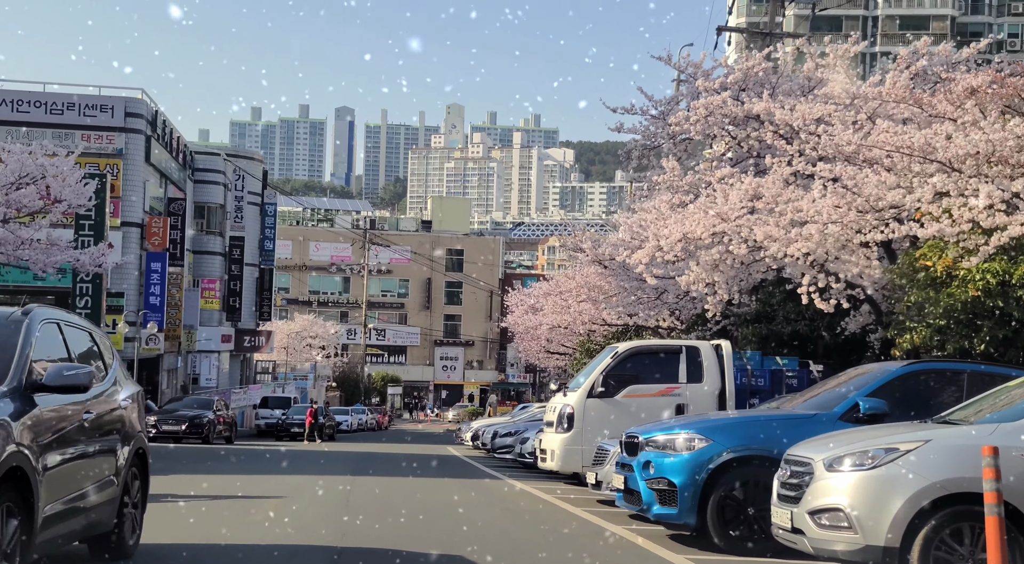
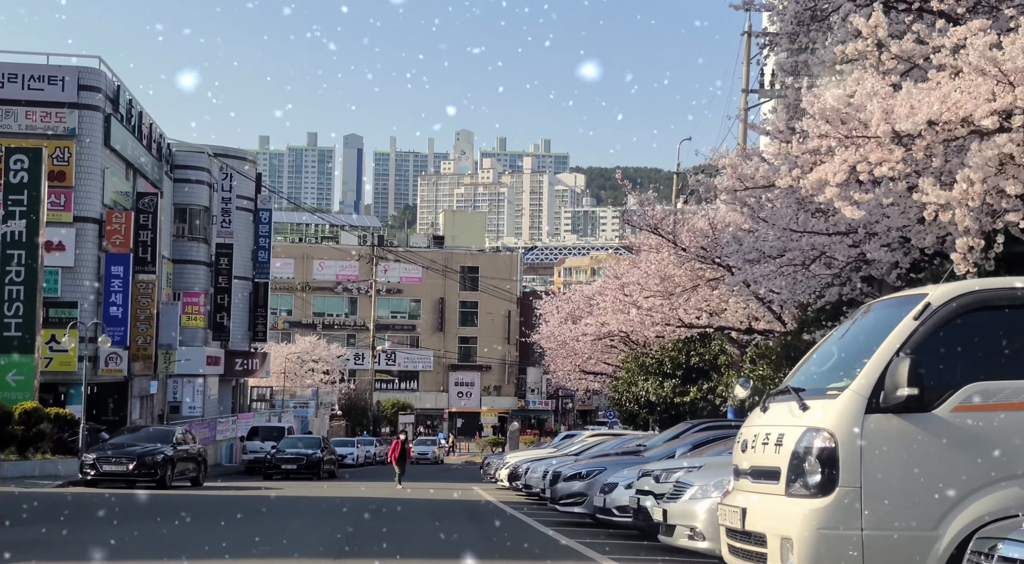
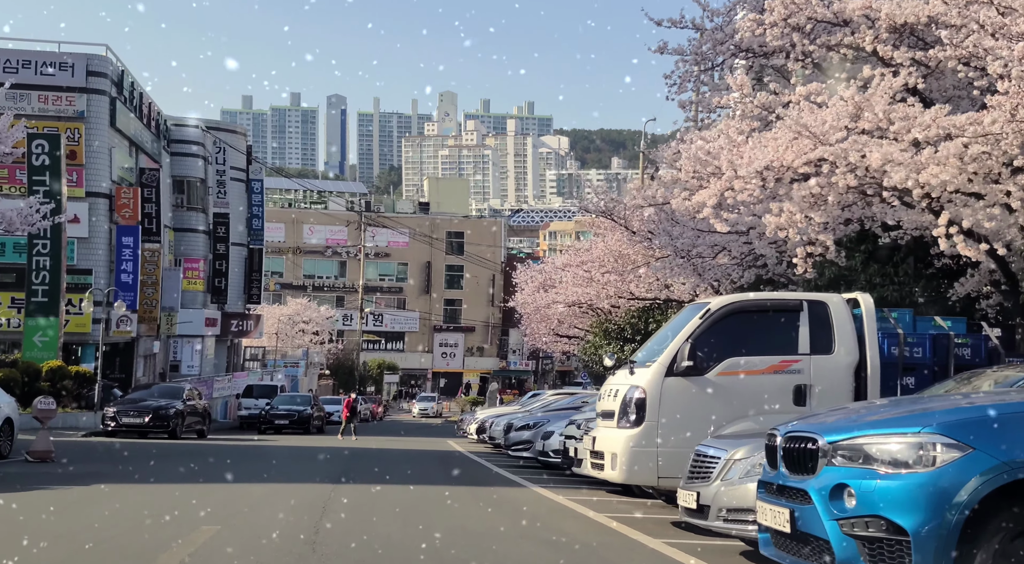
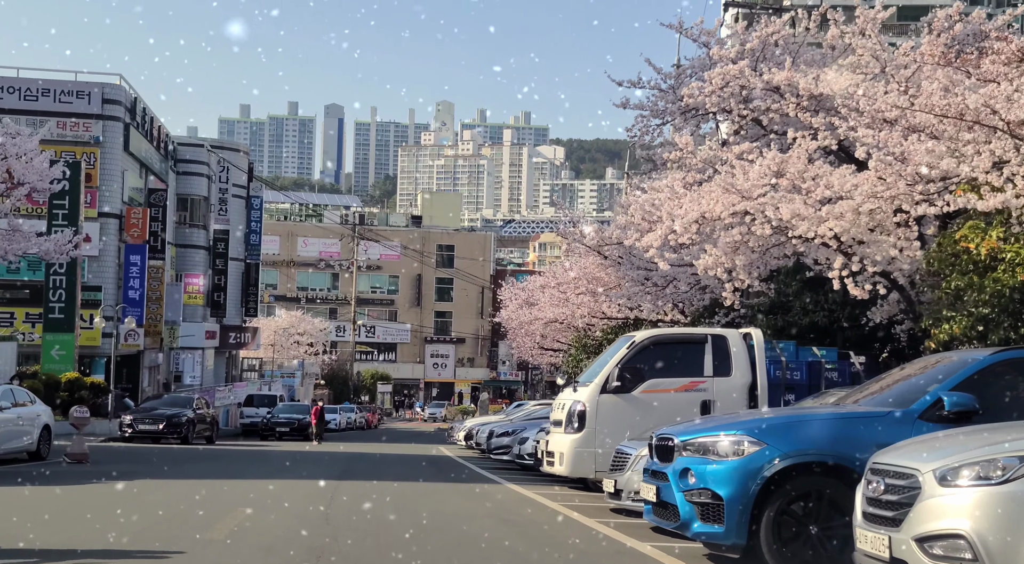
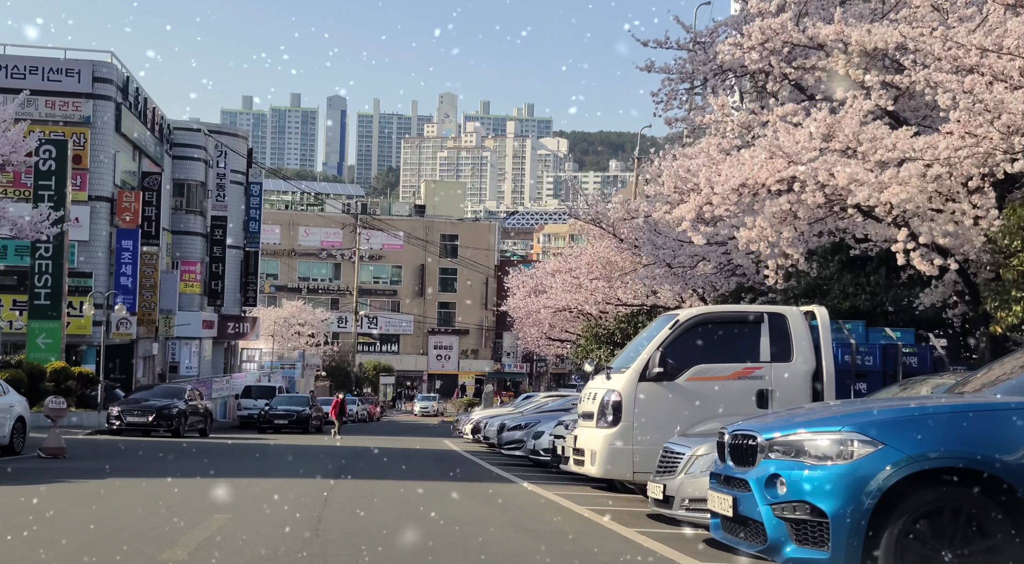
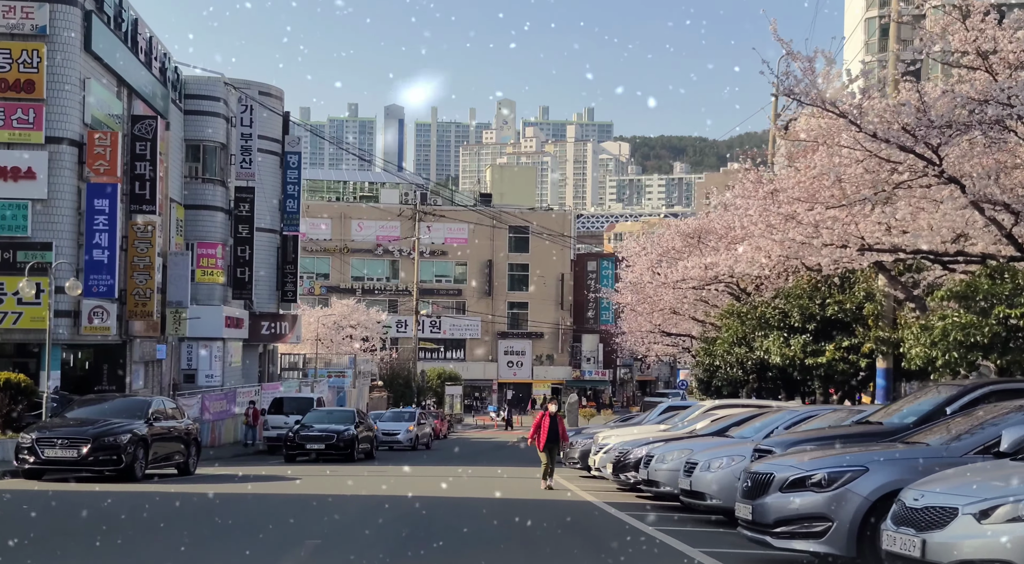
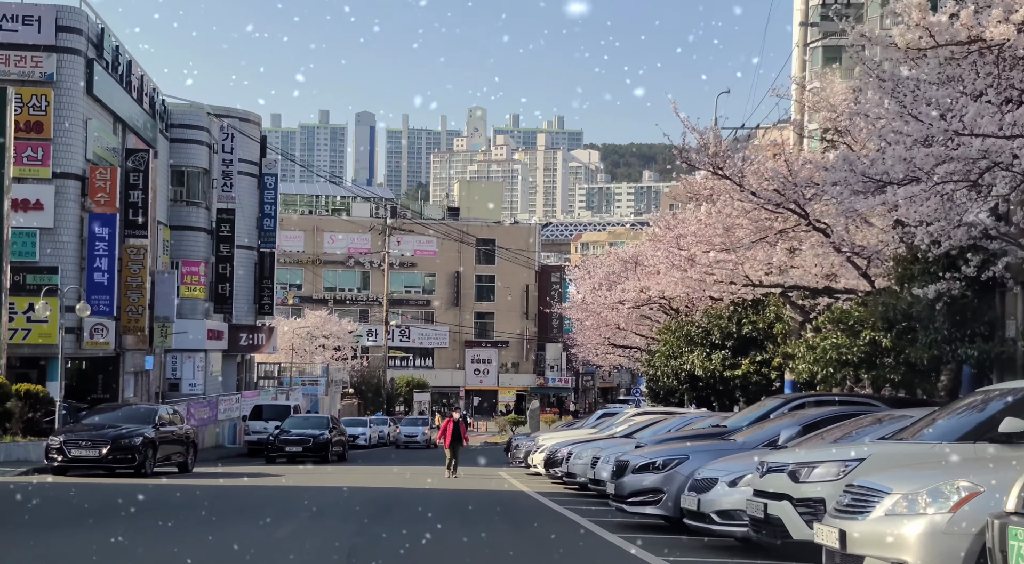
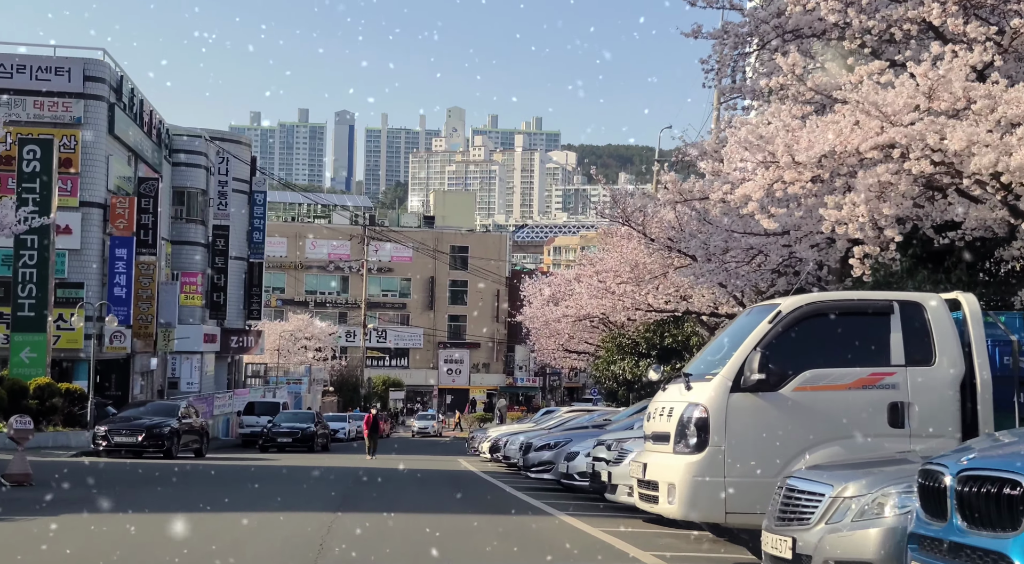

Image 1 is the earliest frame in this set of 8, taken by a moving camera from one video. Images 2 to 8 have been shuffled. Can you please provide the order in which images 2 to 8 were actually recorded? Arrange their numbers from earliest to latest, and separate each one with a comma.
4, 5, 3, 8, 2, 7, 6
